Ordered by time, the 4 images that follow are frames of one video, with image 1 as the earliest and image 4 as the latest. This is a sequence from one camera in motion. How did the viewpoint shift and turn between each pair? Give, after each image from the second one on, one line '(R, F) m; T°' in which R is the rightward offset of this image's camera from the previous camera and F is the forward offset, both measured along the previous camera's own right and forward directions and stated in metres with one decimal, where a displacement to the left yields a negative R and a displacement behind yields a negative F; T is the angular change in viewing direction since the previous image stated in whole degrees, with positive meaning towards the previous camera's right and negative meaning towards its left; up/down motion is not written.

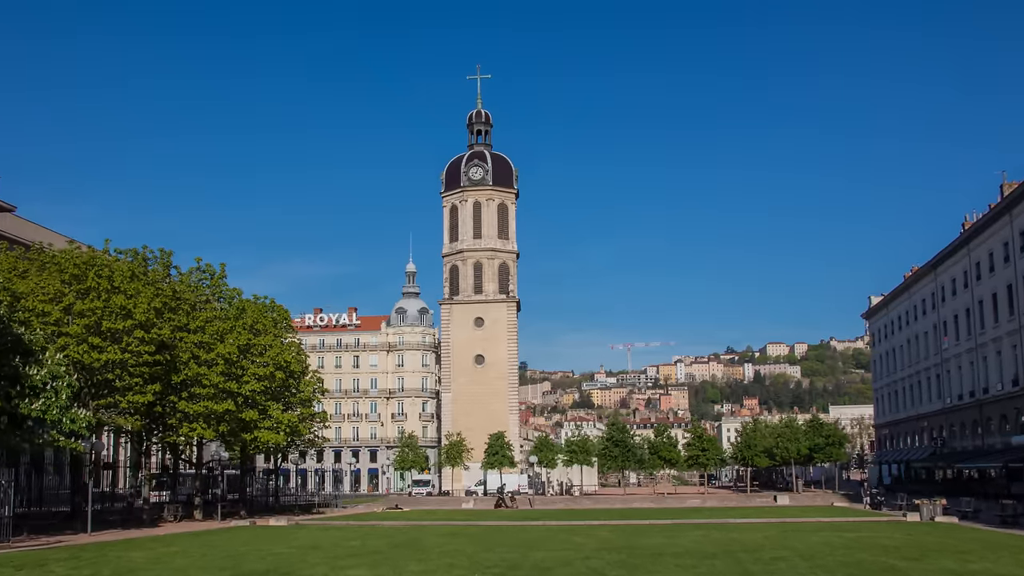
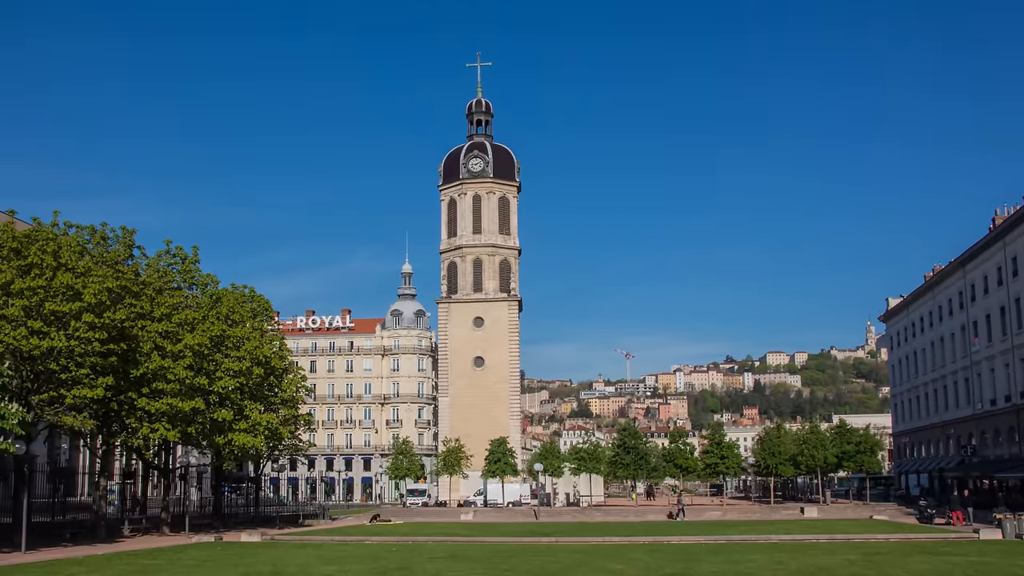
(-0.4, +5.1) m; 0°
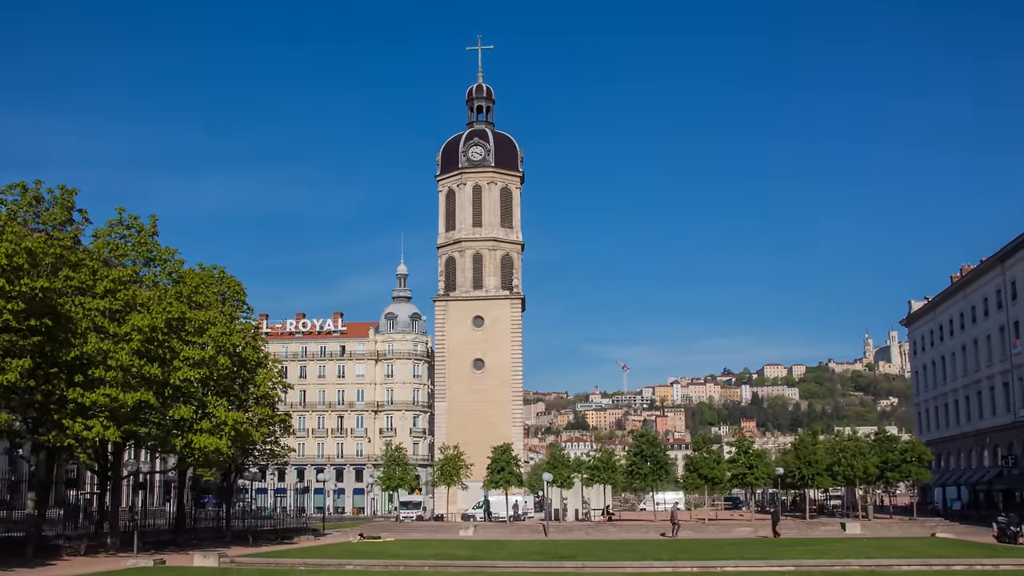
(-0.6, +6.3) m; 0°
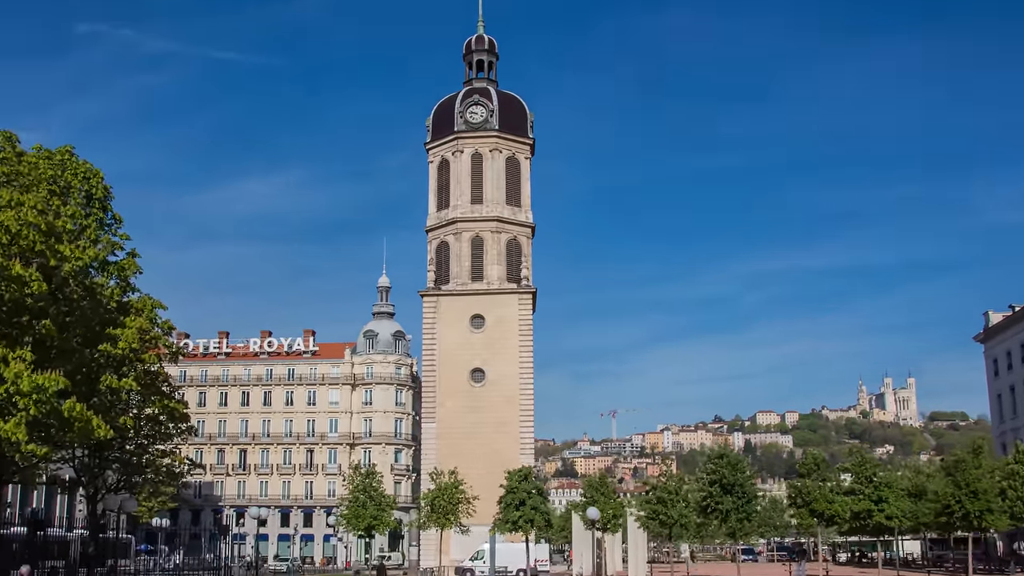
(-1.5, +17.1) m; +1°
